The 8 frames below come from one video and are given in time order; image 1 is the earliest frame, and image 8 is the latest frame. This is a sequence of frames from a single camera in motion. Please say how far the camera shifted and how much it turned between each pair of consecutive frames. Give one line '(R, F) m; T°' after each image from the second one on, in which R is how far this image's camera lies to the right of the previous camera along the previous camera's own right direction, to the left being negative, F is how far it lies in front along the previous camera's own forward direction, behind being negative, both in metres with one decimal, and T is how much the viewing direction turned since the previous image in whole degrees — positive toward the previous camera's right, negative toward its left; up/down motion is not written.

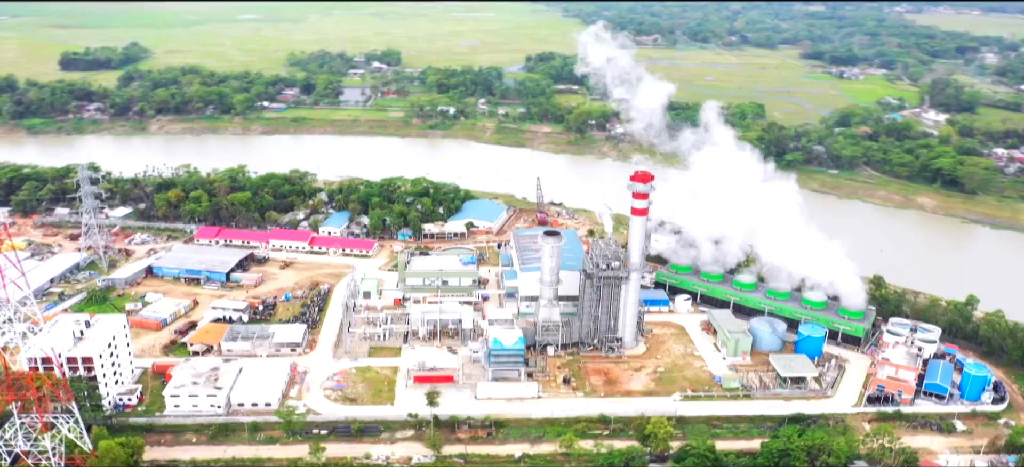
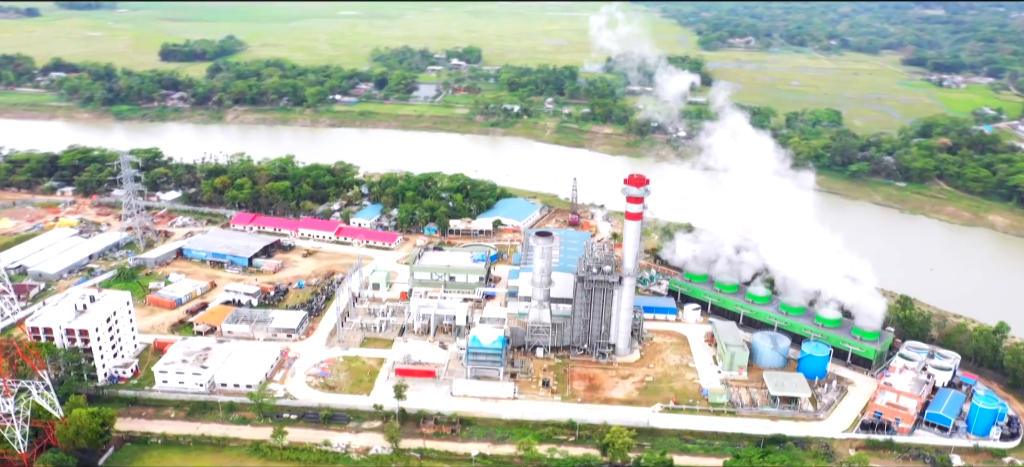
(+4.2, +0.4) m; -7°
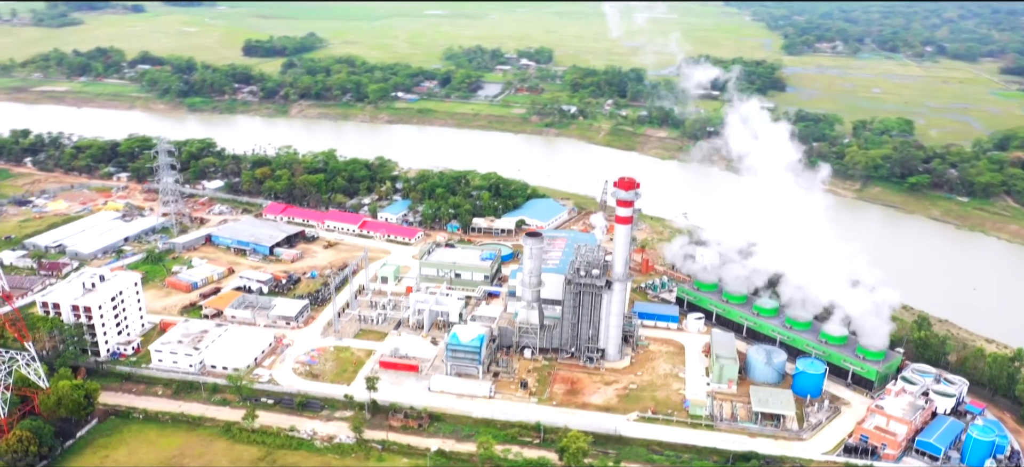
(+3.8, +0.3) m; -7°
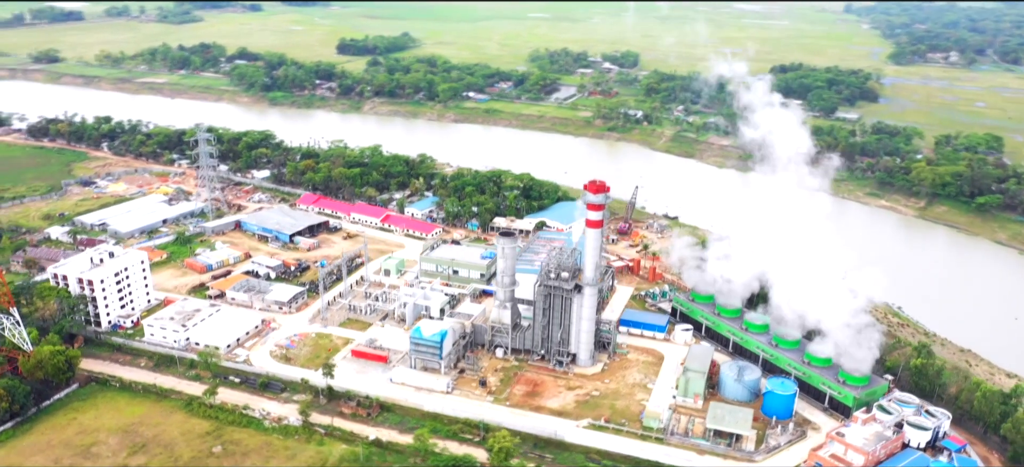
(+5.2, +0.3) m; -8°
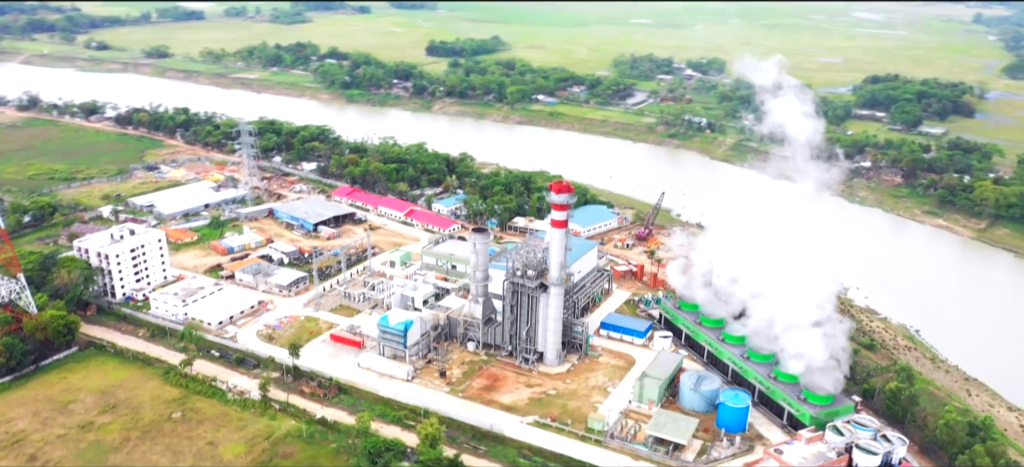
(+5.3, -0.1) m; -8°
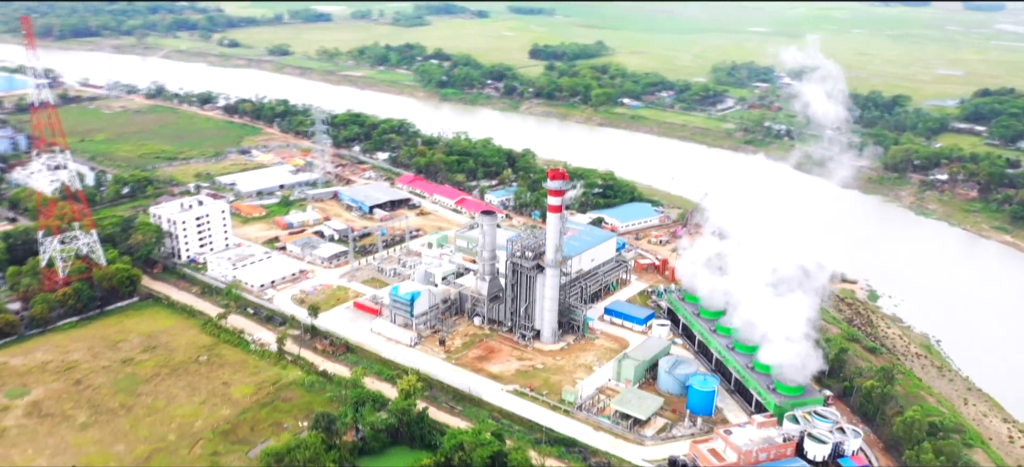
(+4.9, -1.8) m; -9°
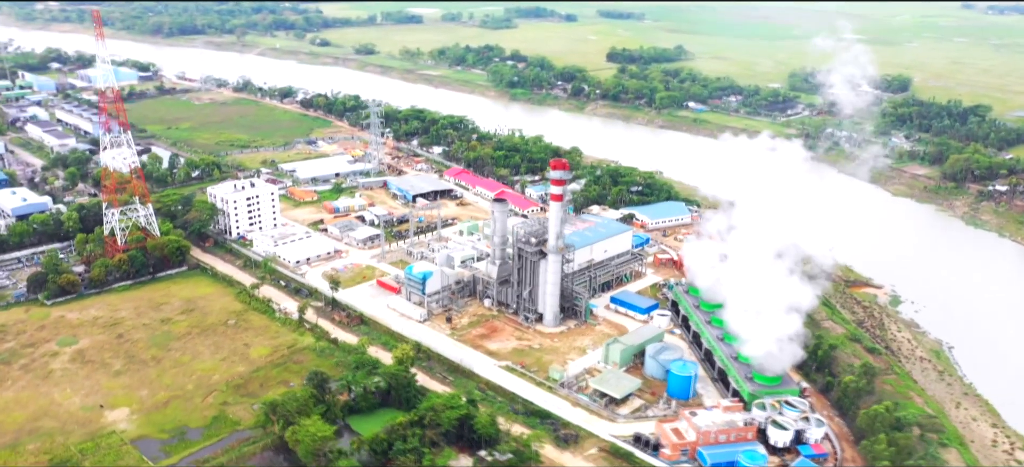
(+3.7, -1.6) m; -7°
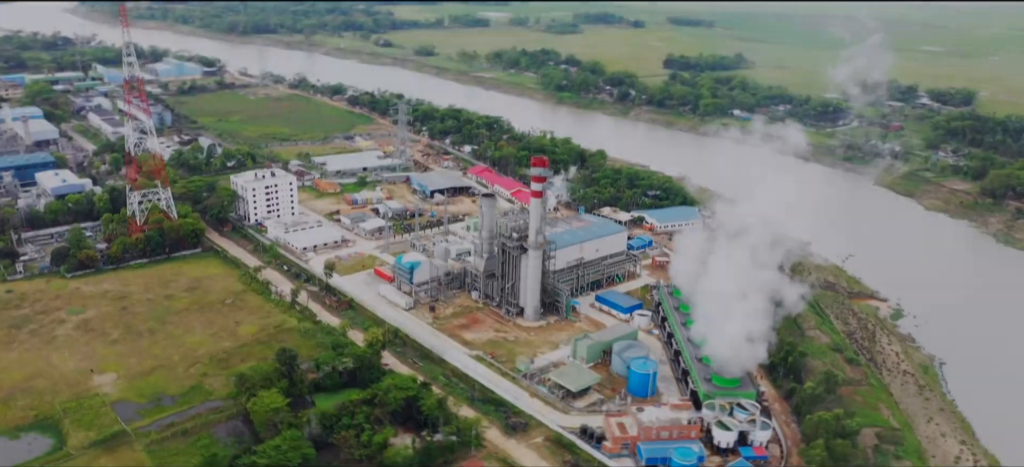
(+3.9, -0.6) m; -5°
